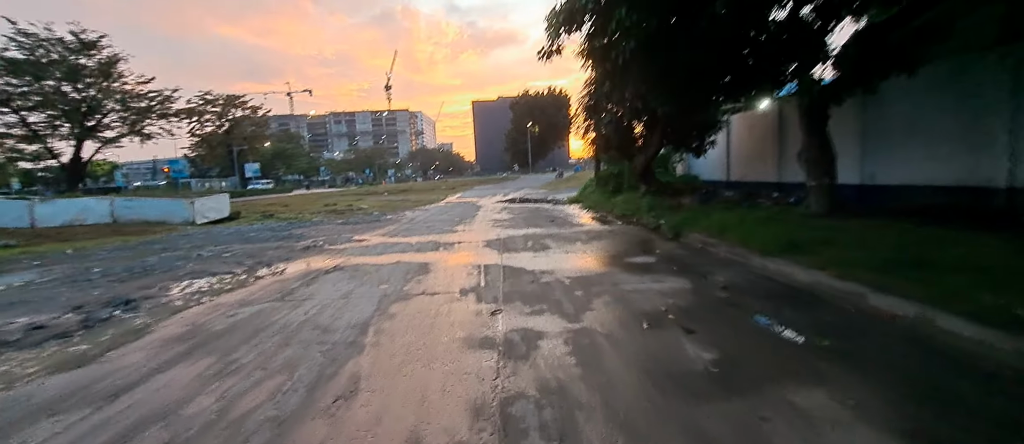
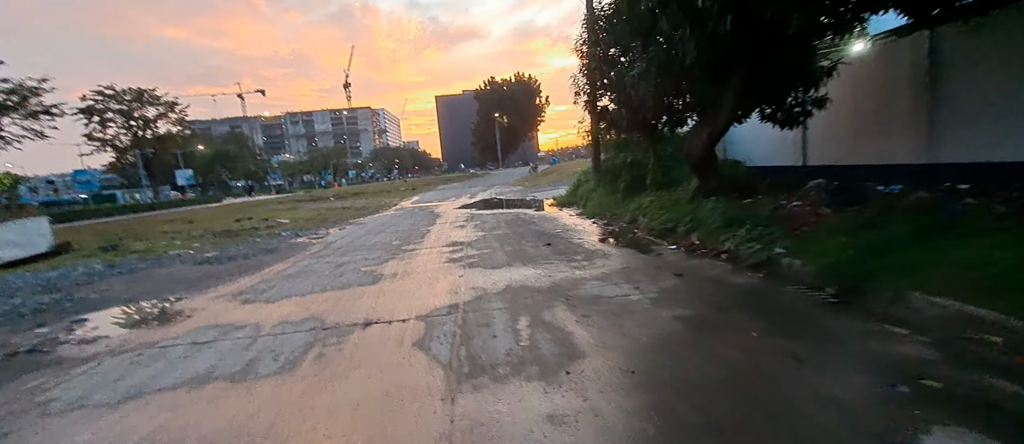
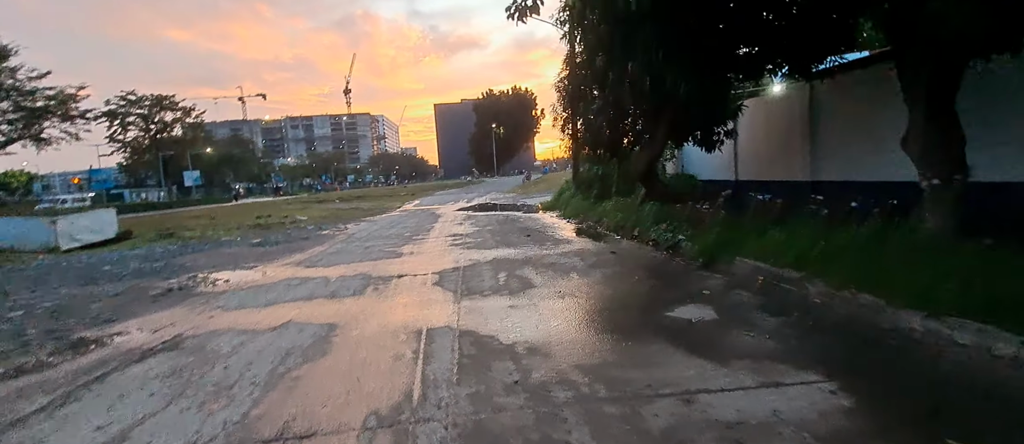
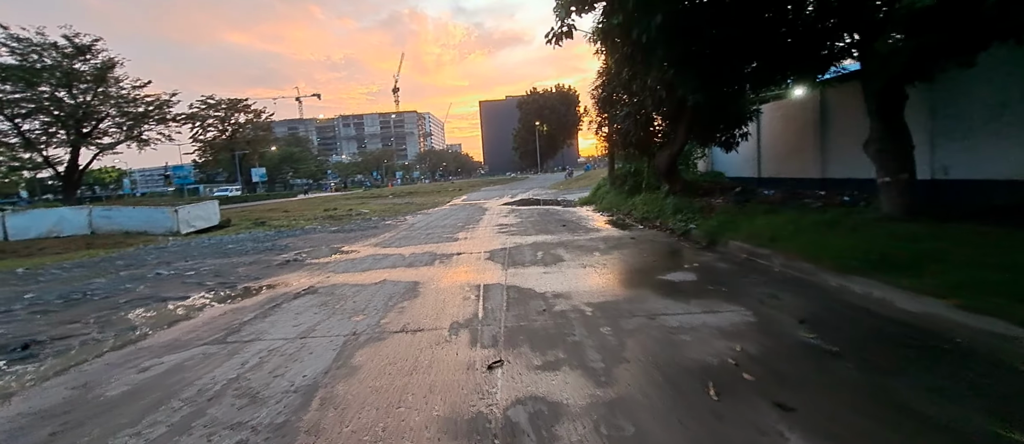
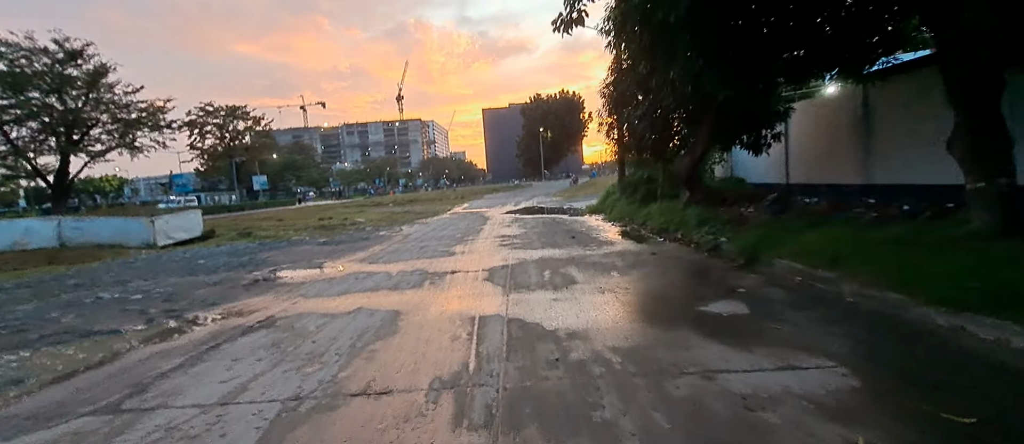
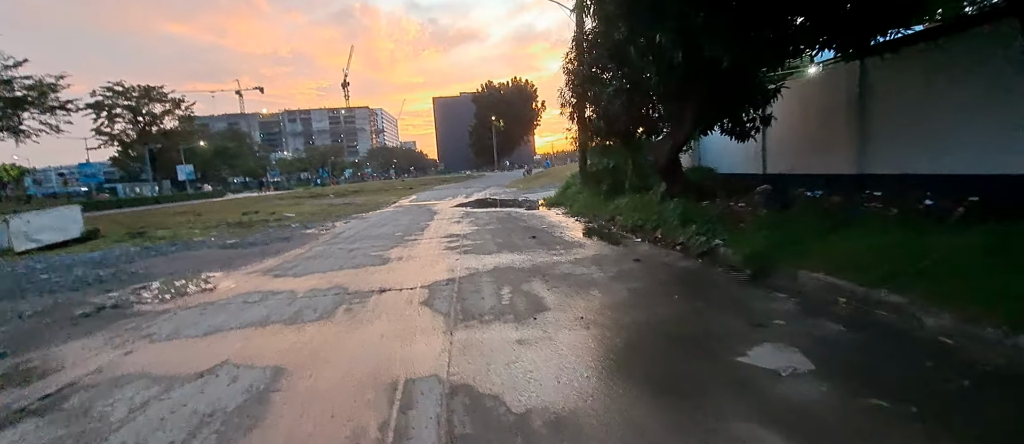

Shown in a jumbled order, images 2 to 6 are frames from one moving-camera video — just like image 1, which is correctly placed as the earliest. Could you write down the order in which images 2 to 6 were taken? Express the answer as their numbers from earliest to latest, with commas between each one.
4, 5, 3, 6, 2
